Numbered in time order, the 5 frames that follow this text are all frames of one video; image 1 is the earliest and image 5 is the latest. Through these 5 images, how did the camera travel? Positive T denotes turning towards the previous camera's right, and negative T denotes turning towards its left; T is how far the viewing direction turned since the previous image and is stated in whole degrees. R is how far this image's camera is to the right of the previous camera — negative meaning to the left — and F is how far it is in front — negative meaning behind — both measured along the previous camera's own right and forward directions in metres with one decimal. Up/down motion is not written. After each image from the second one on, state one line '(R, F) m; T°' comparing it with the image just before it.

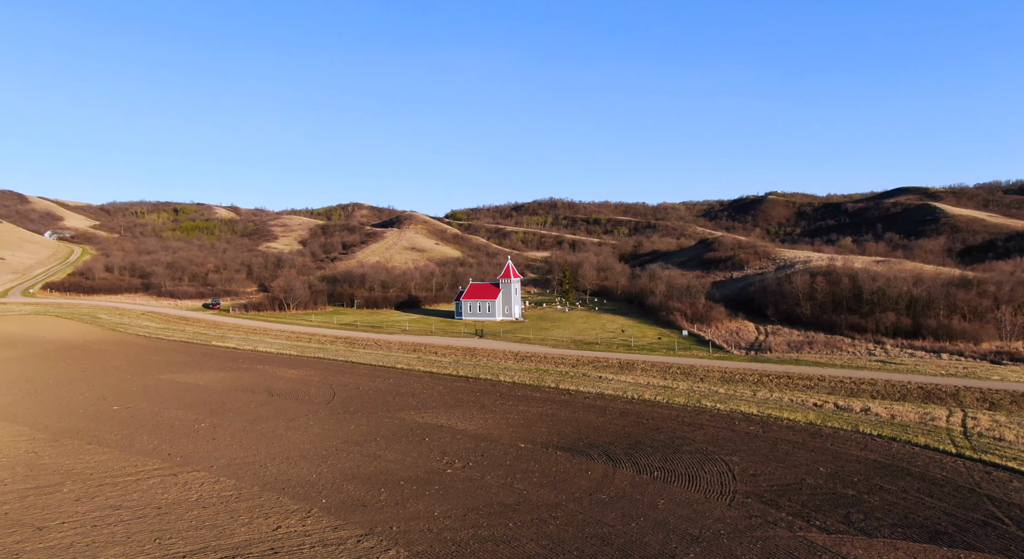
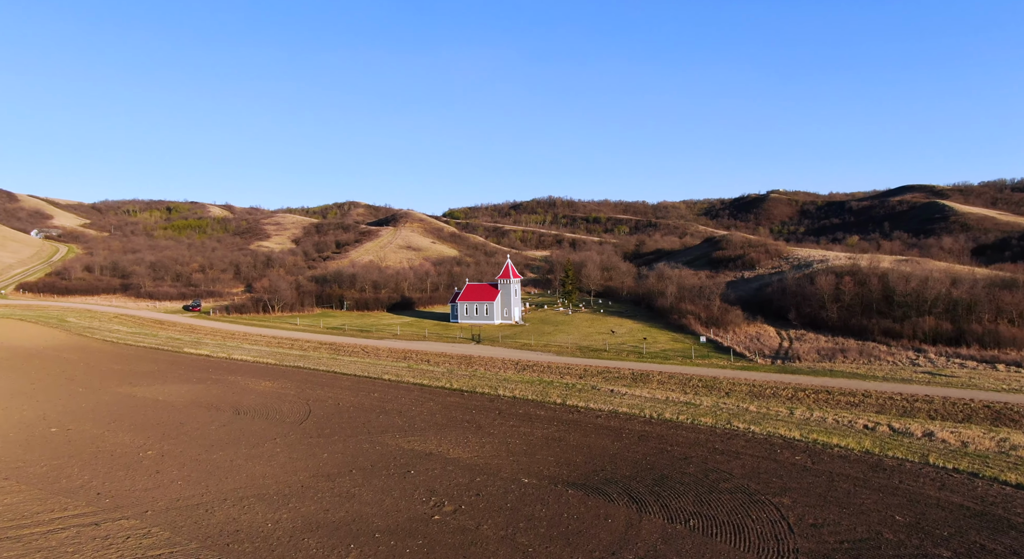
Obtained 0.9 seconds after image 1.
(-0.1, +5.1) m; 0°
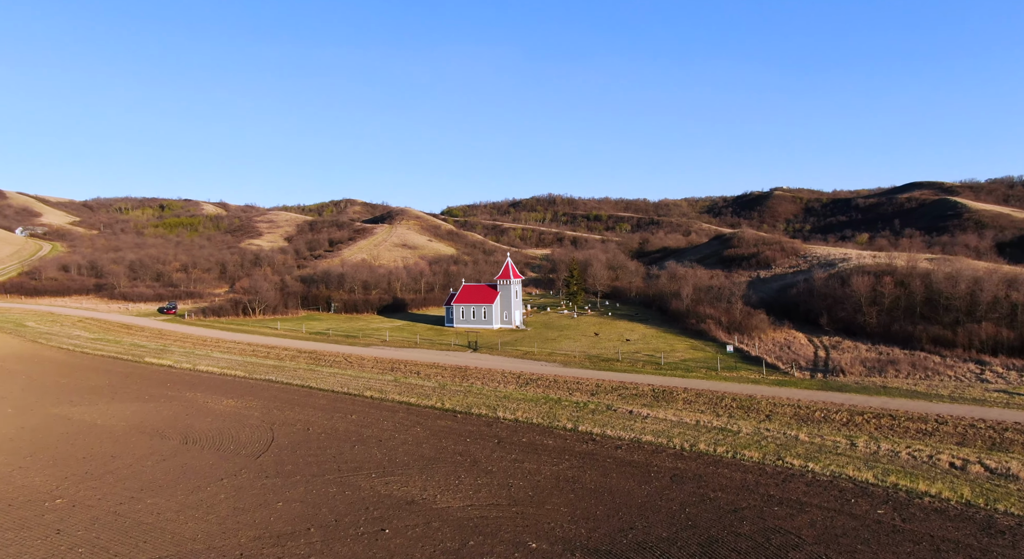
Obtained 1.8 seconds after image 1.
(-0.1, +6.0) m; 0°
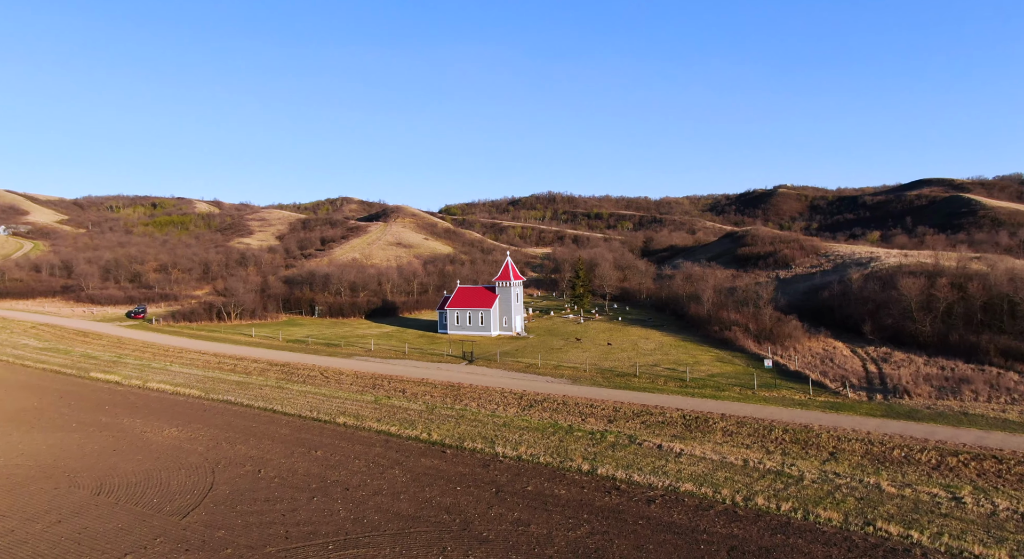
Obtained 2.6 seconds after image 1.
(-0.1, +6.5) m; 0°
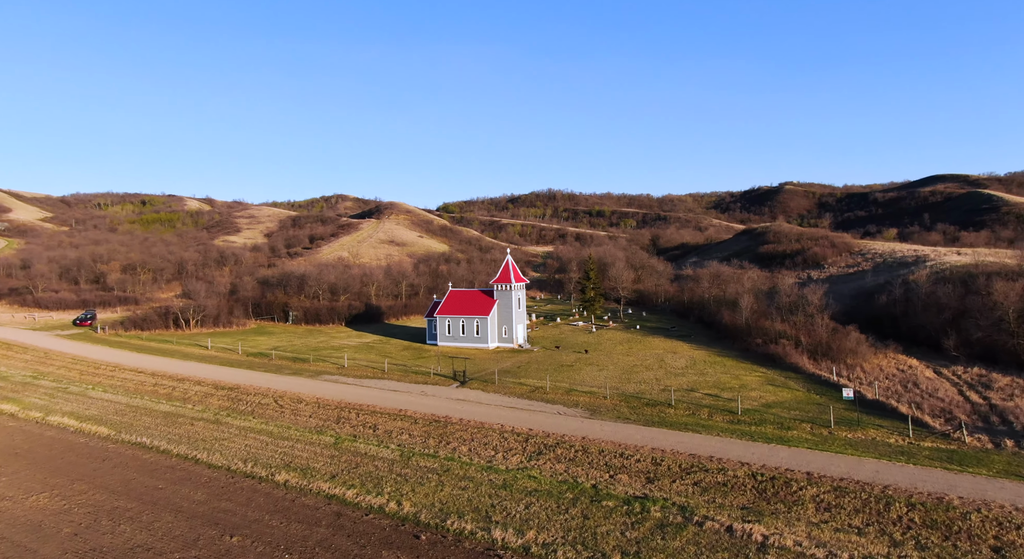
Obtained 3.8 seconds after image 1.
(-0.1, +8.8) m; 0°
